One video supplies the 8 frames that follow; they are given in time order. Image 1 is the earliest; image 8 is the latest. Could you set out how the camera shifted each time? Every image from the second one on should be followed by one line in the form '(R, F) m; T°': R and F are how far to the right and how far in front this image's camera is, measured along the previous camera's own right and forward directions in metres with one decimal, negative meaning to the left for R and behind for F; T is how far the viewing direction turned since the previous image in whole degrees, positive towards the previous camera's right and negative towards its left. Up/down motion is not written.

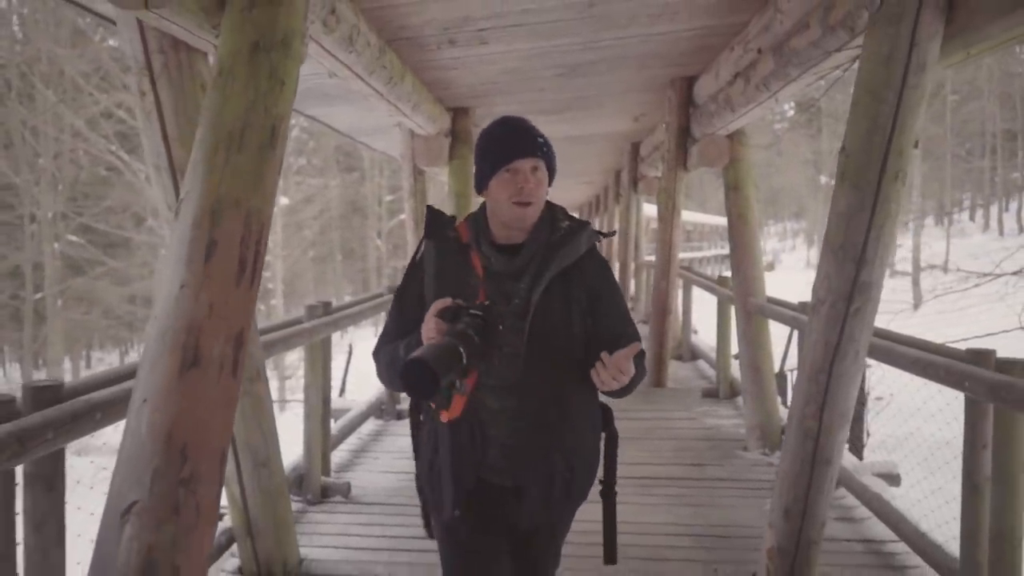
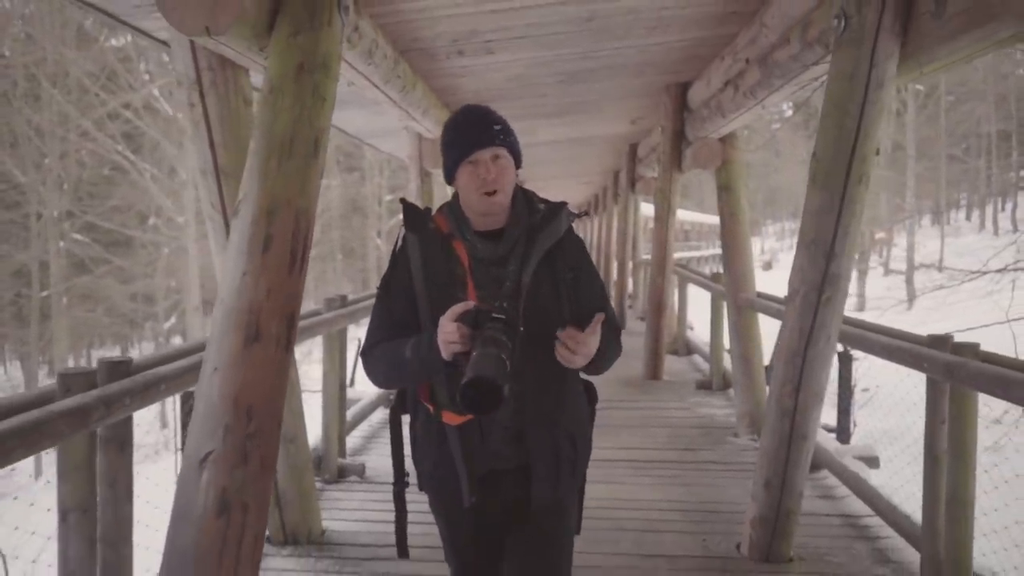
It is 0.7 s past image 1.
(0.0, -0.3) m; 0°
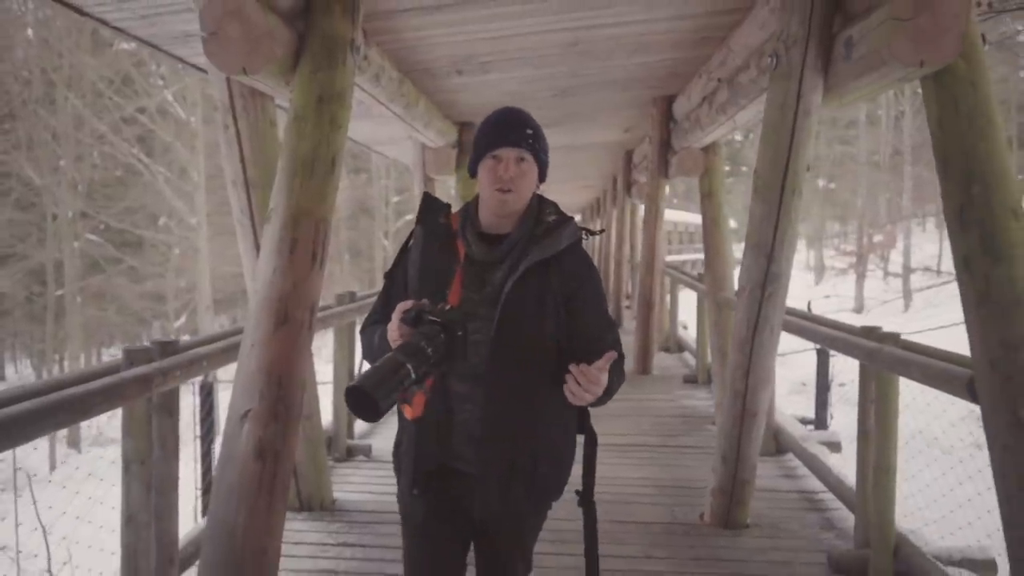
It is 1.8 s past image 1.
(+0.1, -0.4) m; 0°
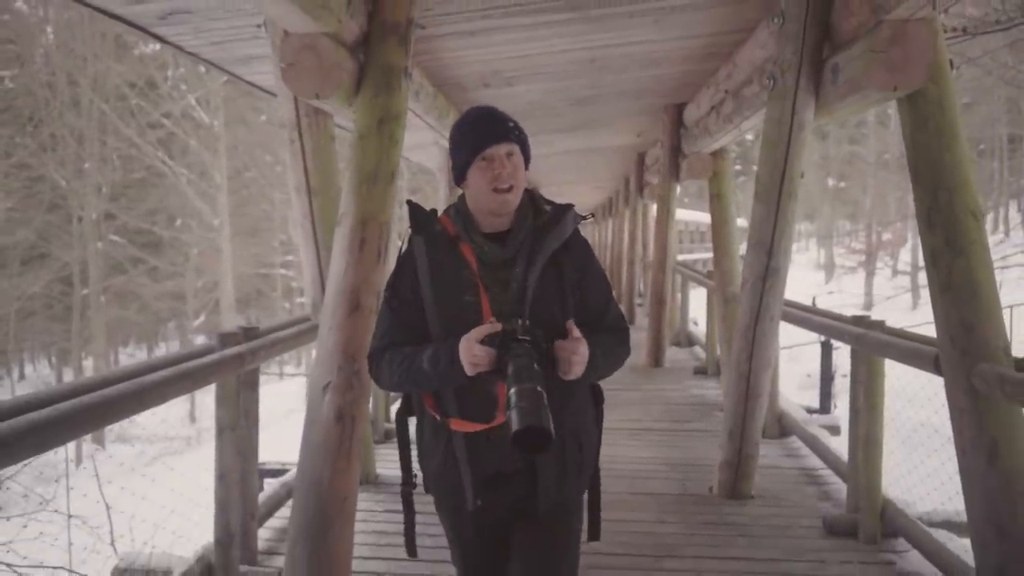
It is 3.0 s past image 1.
(-0.1, -0.4) m; -1°
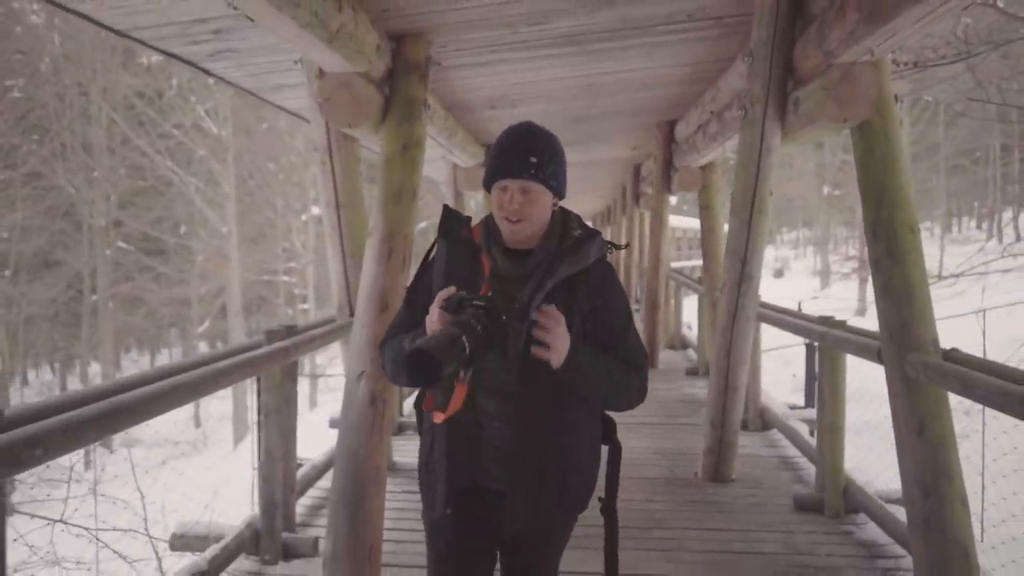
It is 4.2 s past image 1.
(0.0, -0.4) m; 0°
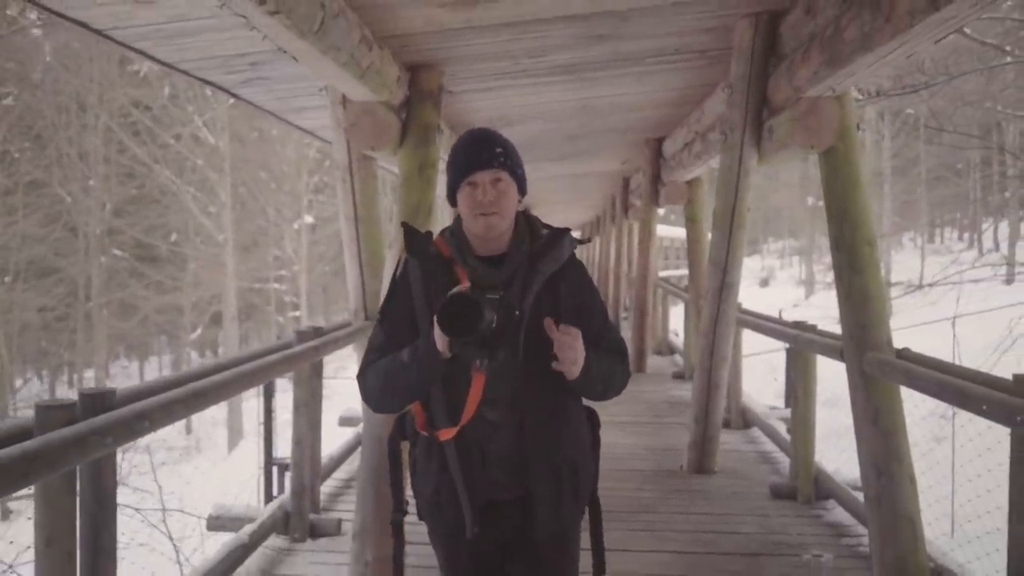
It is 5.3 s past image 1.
(-0.1, -0.4) m; +1°
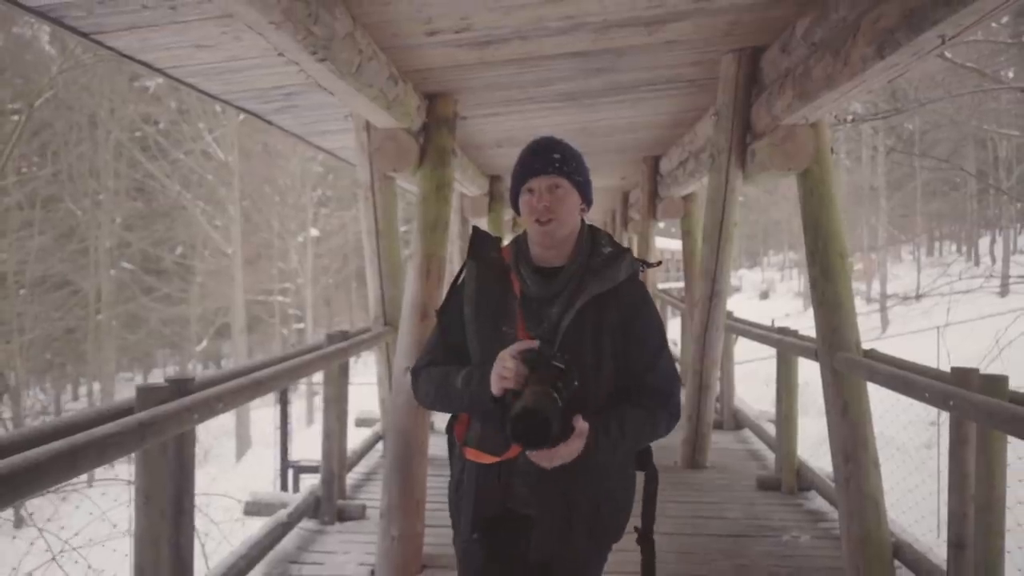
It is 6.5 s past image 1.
(0.0, -0.4) m; 0°
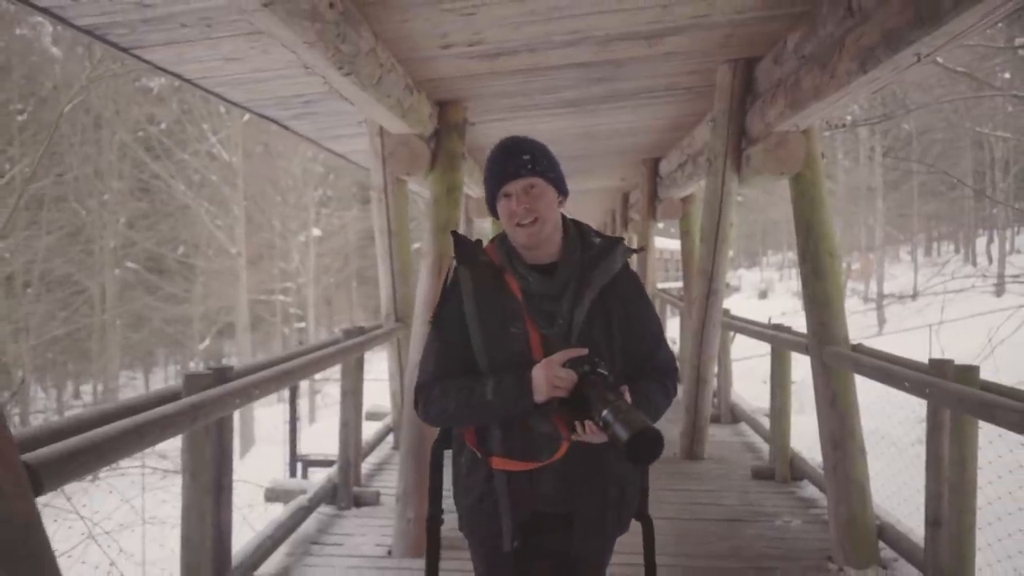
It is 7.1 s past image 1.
(0.0, -0.2) m; 0°
